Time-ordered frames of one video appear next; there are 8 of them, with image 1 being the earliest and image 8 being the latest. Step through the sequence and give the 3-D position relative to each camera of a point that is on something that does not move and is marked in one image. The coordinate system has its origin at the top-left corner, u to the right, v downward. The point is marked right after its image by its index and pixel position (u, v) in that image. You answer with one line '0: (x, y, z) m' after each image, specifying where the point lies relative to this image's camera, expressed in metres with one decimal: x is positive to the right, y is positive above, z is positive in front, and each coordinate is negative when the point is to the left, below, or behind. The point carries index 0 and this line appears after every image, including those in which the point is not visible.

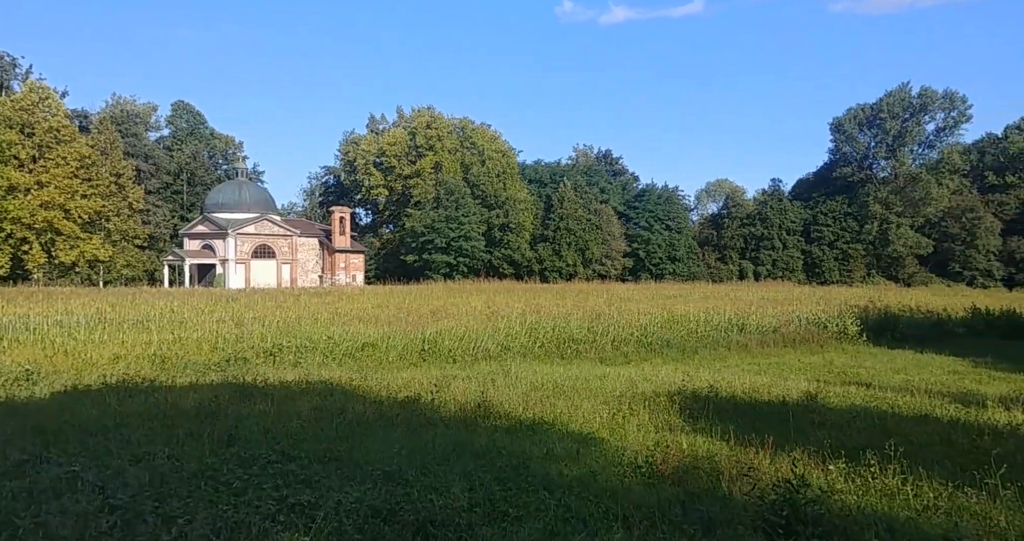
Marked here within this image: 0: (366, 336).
0: (-2.6, -1.2, +13.8) m
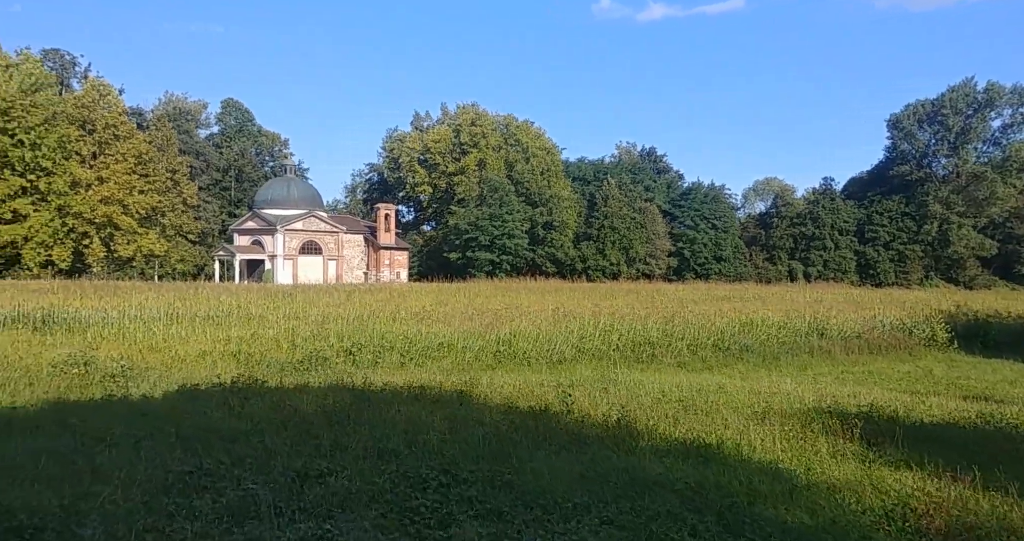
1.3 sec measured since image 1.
0: (-1.3, -1.2, +13.8) m
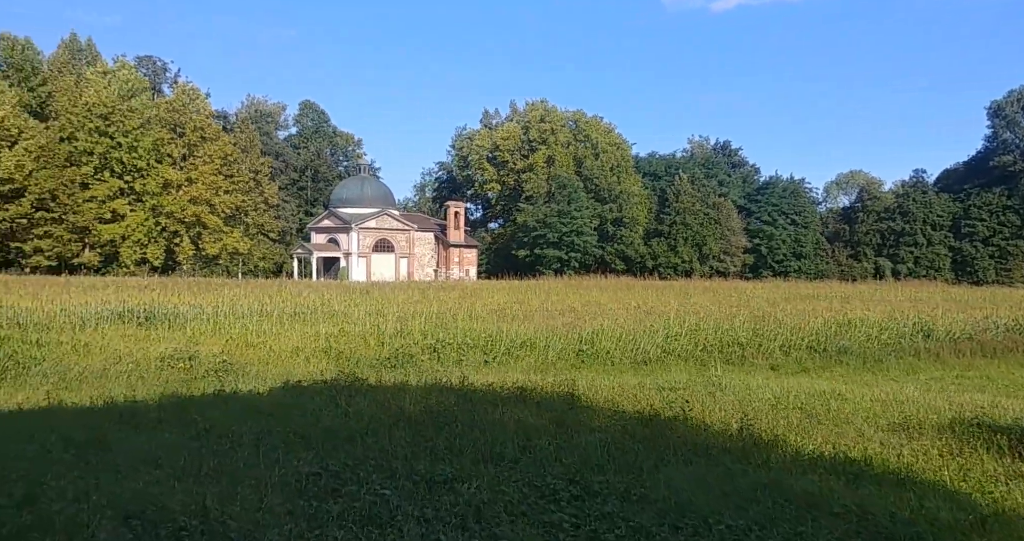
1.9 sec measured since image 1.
0: (+0.2, -1.2, +13.7) m
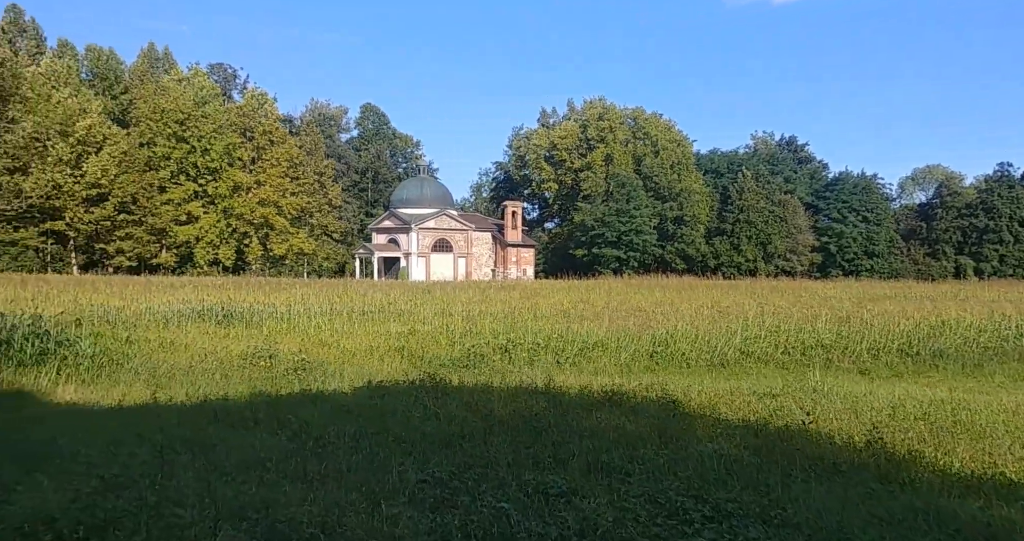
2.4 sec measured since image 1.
0: (+1.4, -1.2, +13.4) m
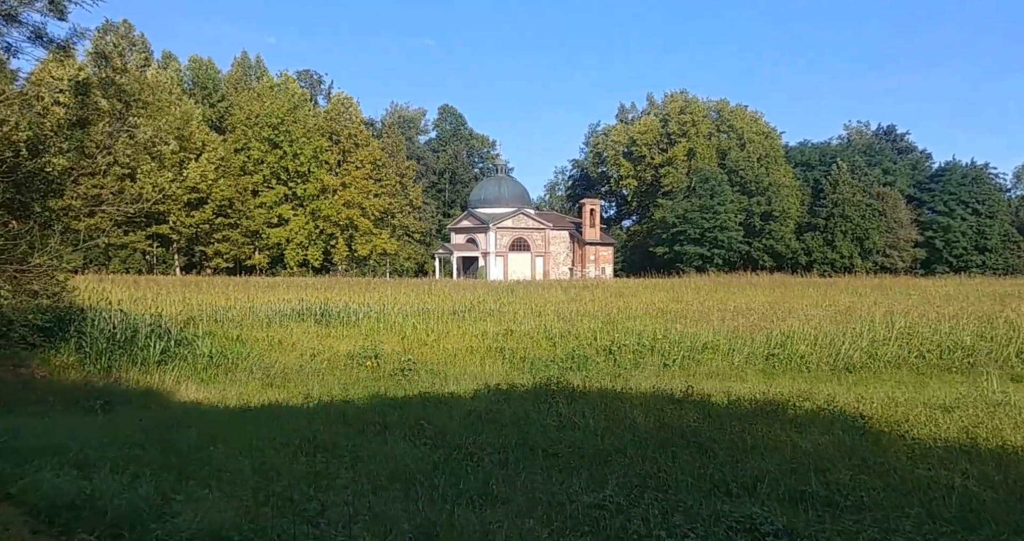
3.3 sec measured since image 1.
0: (+3.1, -1.1, +12.7) m
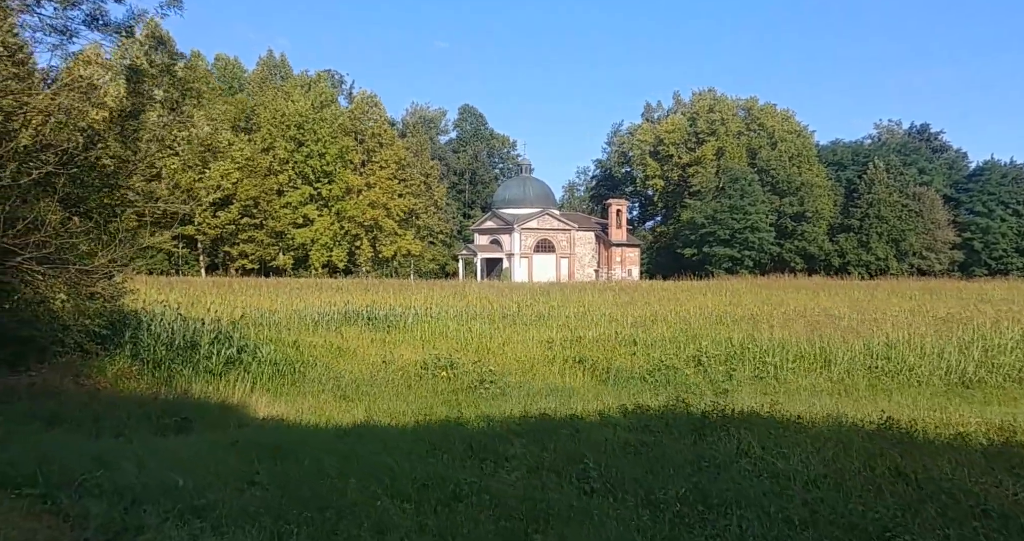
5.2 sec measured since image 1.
0: (+4.4, -1.2, +11.9) m
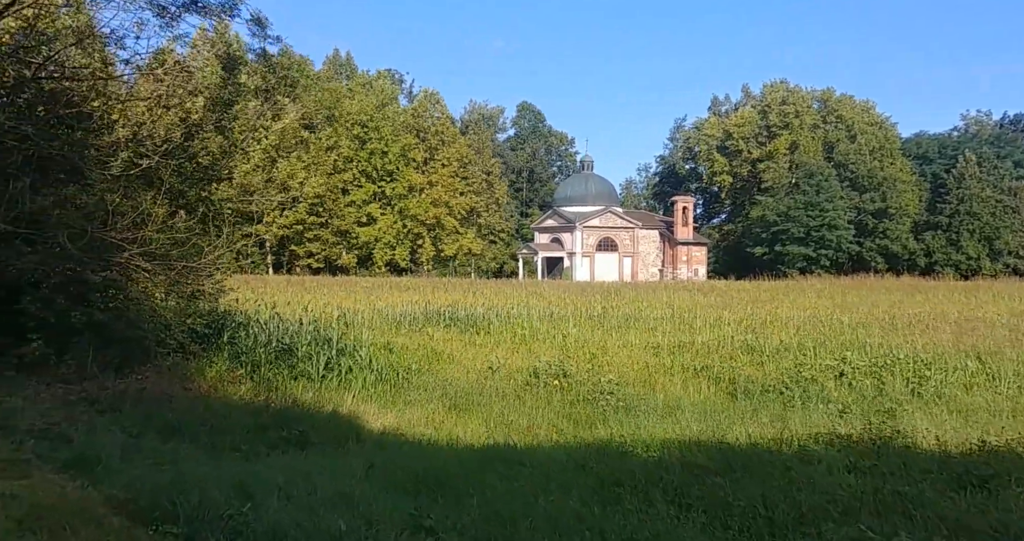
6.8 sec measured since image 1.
0: (+6.0, -1.2, +10.6) m
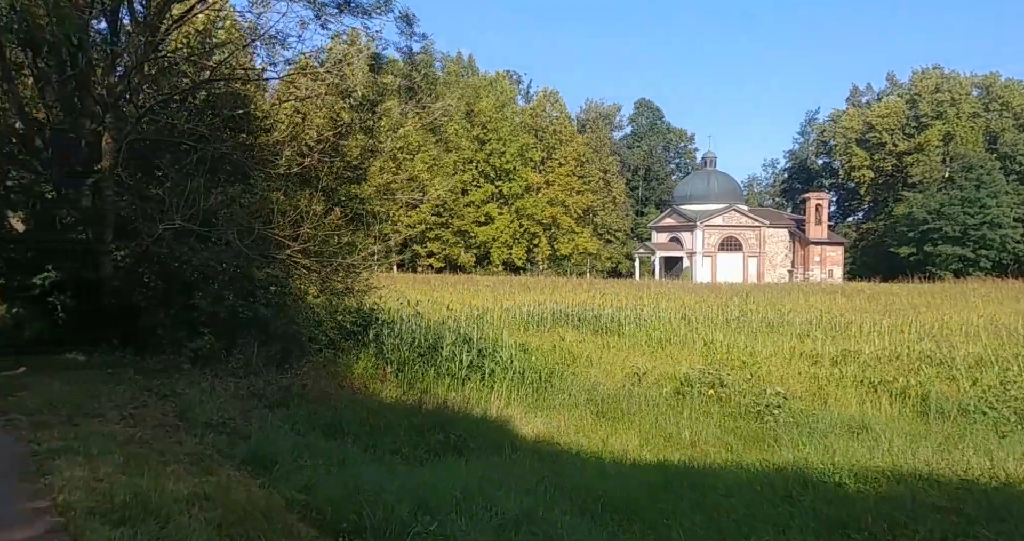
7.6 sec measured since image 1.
0: (+7.9, -1.3, +8.9) m
